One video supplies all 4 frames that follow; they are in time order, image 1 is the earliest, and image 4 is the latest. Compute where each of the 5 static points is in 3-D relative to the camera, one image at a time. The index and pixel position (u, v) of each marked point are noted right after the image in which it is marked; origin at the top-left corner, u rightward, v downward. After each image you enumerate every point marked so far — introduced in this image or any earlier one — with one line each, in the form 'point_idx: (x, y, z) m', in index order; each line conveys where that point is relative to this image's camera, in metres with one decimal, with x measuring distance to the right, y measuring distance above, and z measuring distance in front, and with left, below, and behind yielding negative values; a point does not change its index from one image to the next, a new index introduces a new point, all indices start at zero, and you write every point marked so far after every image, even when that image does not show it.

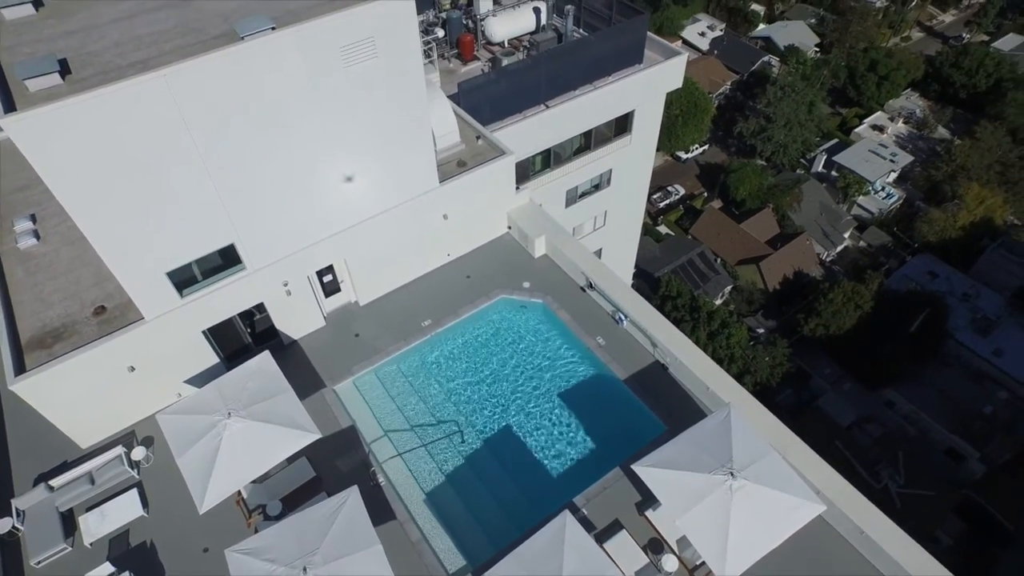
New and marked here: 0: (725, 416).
0: (+3.8, -2.3, +11.7) m
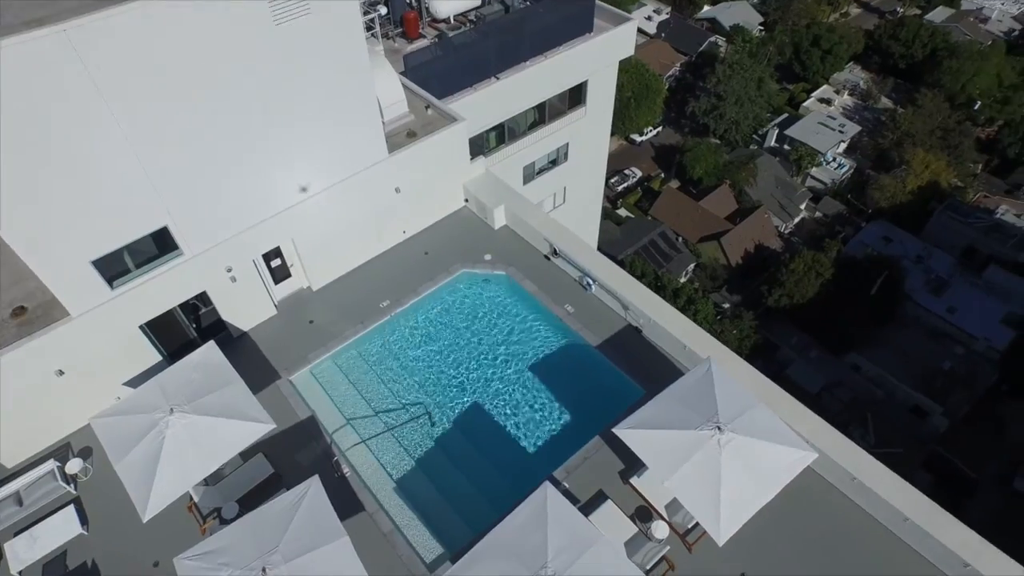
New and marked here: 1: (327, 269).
0: (+3.3, -1.4, +11.1) m
1: (-4.3, +0.4, +15.6) m
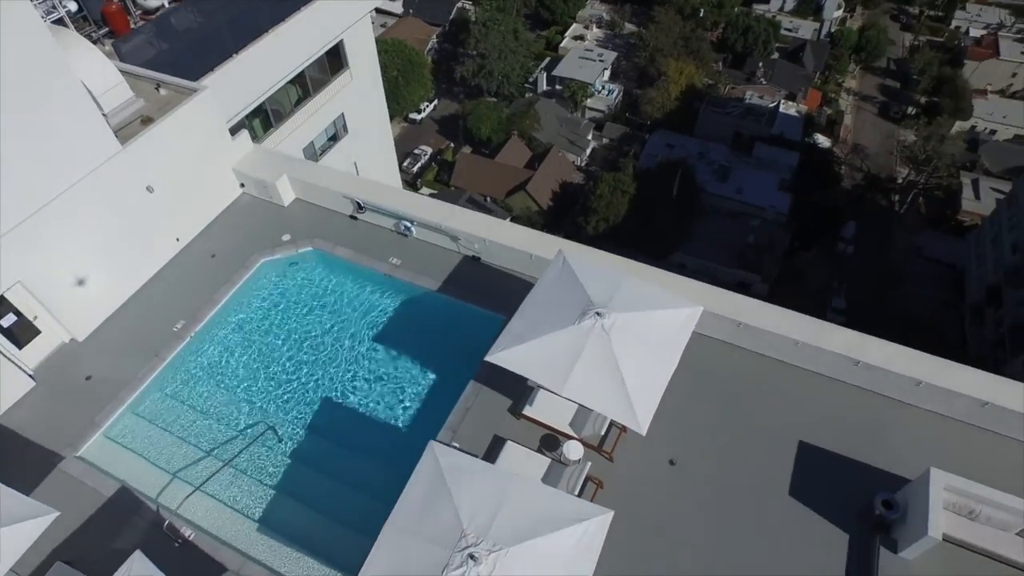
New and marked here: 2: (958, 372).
0: (+0.8, +0.4, +9.9) m
1: (-7.8, -0.4, +12.3) m
2: (+6.4, -1.2, +9.4) m
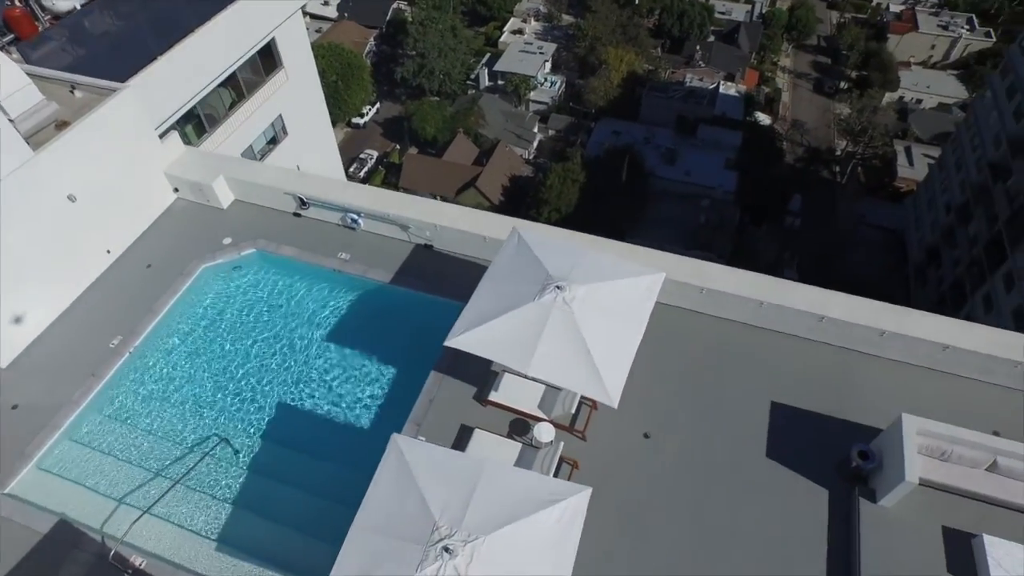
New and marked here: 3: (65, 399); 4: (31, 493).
0: (+0.2, +0.7, +9.5) m
1: (-8.6, -0.8, +11.4) m
2: (+5.8, -0.4, +9.4) m
3: (-7.3, -1.8, +10.9) m
4: (-7.1, -3.1, +9.9) m
